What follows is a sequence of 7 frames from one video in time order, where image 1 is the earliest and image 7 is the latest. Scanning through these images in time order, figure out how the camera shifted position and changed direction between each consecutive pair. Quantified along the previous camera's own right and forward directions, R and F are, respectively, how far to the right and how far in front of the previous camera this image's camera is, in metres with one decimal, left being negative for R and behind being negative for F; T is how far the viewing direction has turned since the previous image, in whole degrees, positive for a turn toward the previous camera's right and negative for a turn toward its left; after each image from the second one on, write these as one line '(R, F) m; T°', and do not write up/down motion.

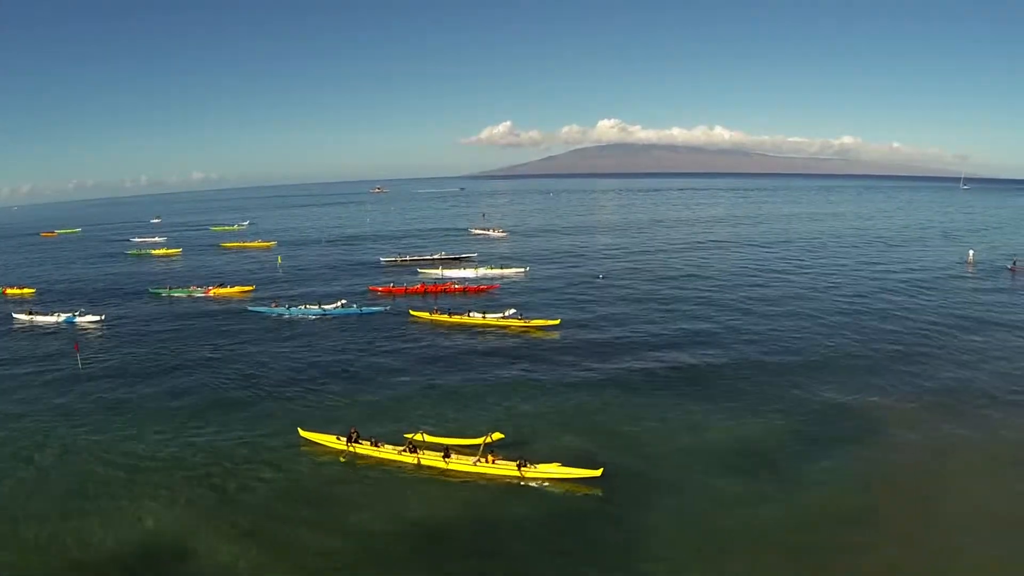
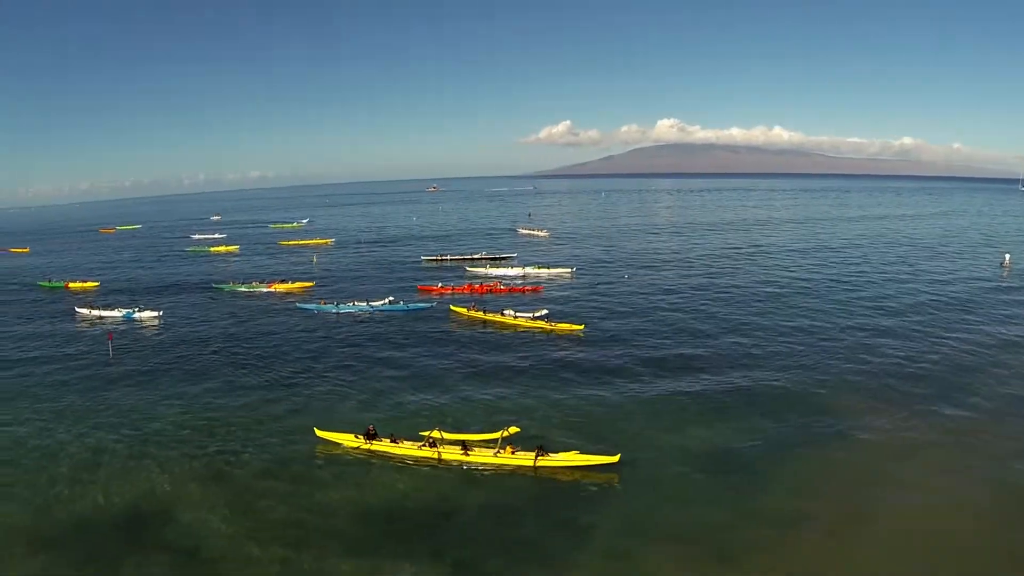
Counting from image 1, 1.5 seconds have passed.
(+3.4, -0.6) m; -4°
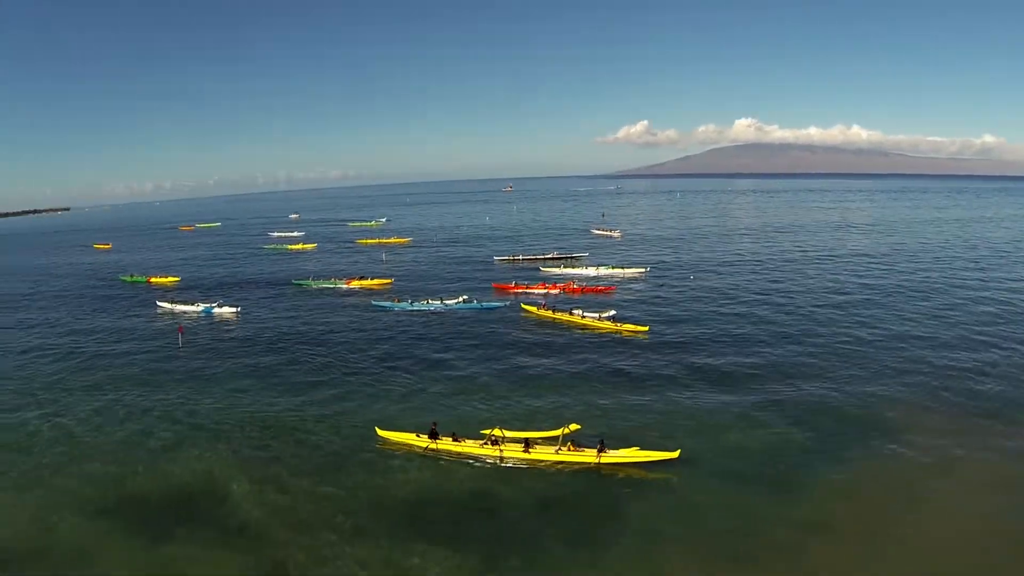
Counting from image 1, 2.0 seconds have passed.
(-2.9, +2.3) m; -5°
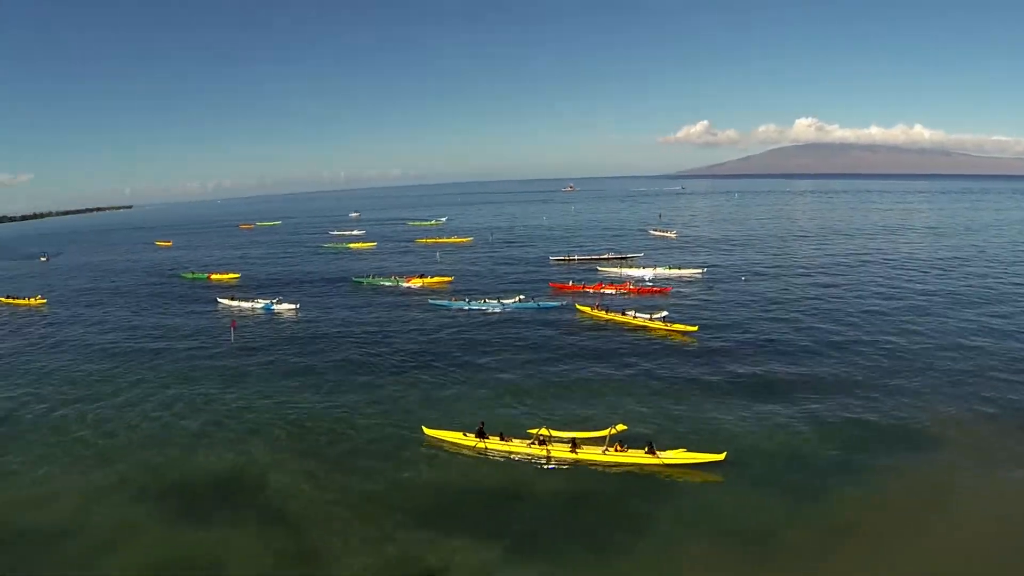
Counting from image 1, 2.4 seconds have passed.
(-0.6, +0.5) m; -4°
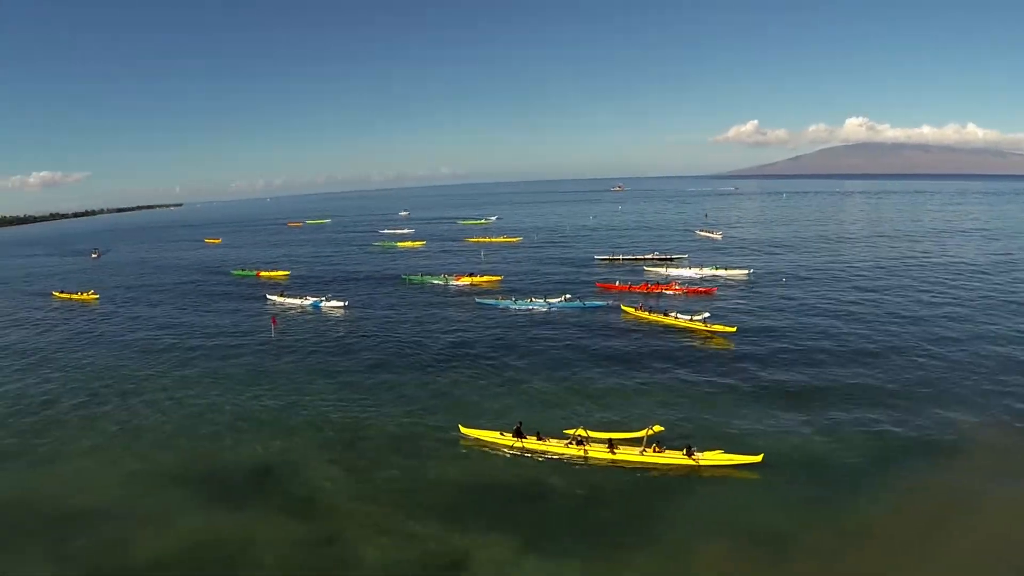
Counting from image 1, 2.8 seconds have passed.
(+2.6, -3.0) m; -3°
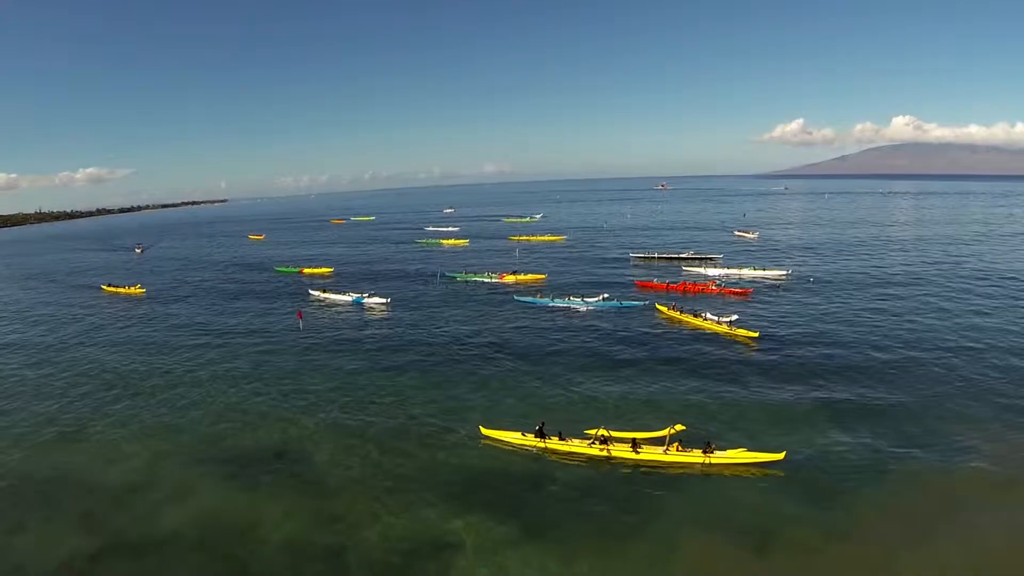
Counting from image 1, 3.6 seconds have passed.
(+1.7, -1.6) m; -3°
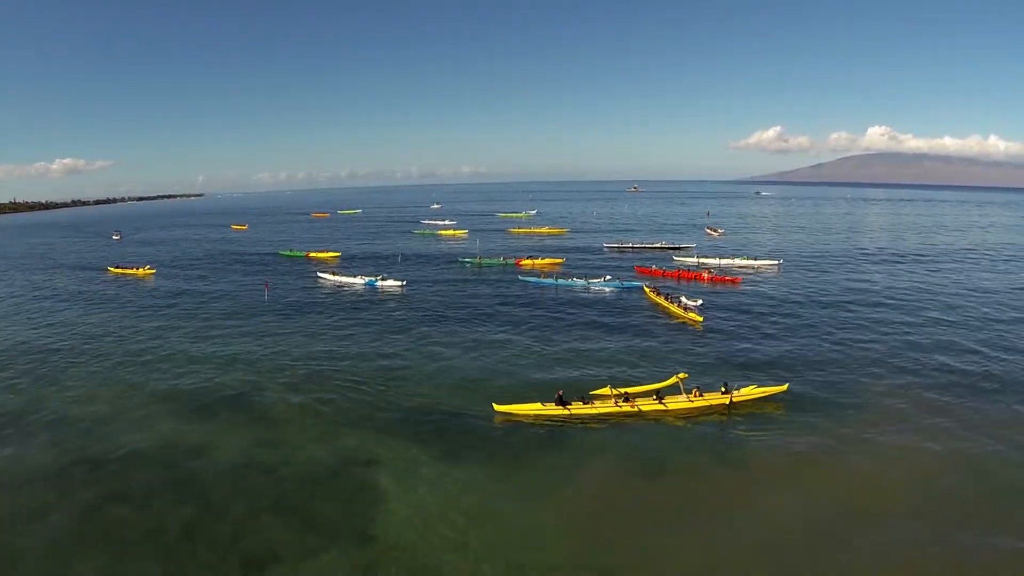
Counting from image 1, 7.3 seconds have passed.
(+0.9, -3.1) m; +2°
